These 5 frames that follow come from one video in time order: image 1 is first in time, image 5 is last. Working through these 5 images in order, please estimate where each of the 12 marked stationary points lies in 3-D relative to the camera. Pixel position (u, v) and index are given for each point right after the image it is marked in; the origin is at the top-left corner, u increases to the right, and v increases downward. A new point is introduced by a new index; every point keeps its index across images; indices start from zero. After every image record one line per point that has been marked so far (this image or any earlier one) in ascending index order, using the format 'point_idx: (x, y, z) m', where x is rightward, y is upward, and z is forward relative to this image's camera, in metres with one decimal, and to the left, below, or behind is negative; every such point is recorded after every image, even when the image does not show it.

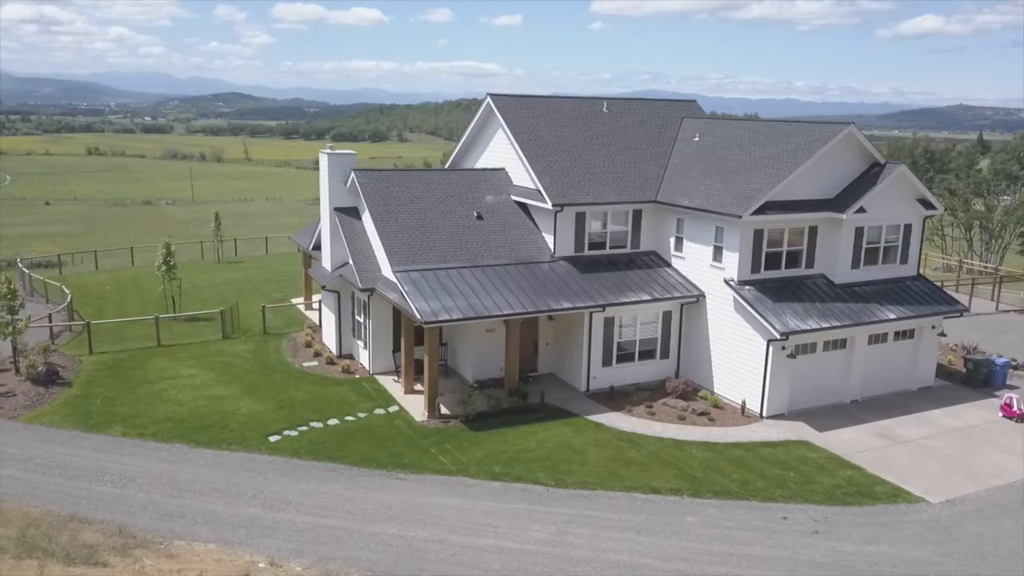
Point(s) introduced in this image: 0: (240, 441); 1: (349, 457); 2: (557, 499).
0: (-7.0, -3.9, +19.9) m
1: (-4.0, -4.2, +19.1) m
2: (+1.0, -4.7, +17.3) m
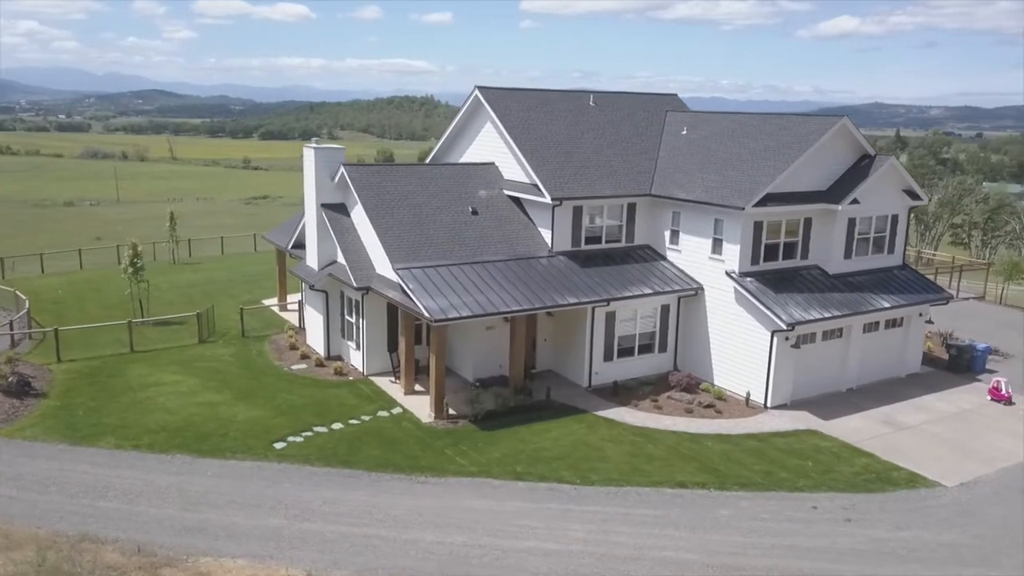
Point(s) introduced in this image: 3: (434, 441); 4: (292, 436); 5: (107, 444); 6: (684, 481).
0: (-6.6, -4.0, +19.0) m
1: (-3.5, -4.1, +18.4) m
2: (+1.7, -4.6, +17.0) m
3: (-2.0, -3.9, +19.7) m
4: (-5.6, -3.8, +19.8) m
5: (-10.0, -3.8, +19.0) m
6: (+4.0, -4.5, +17.9) m
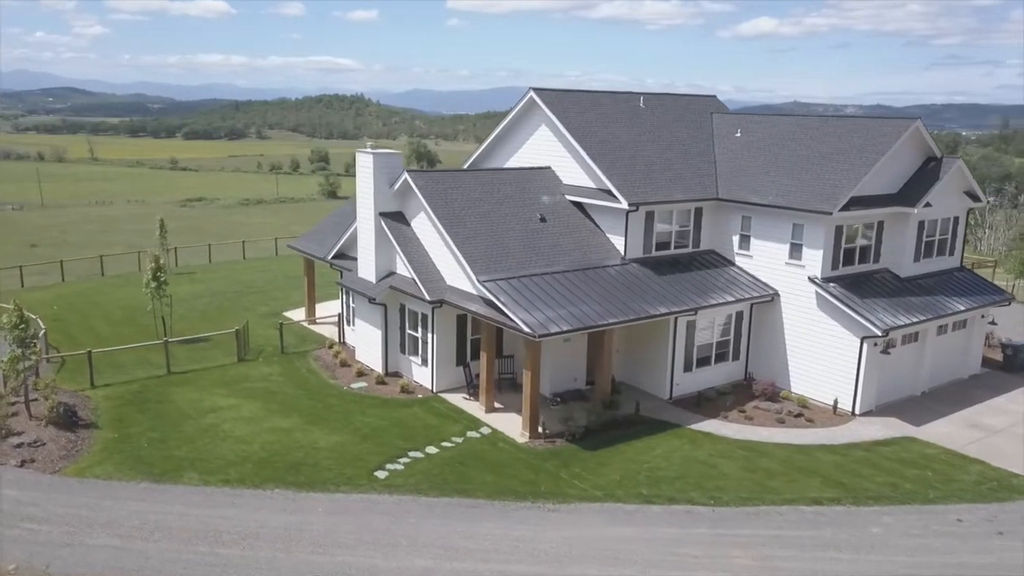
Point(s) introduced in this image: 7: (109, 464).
0: (-3.8, -4.4, +17.6) m
1: (-0.7, -4.5, +17.2) m
2: (+4.6, -4.9, +16.3) m
3: (+0.7, -4.2, +18.6) m
4: (-2.9, -4.2, +18.5) m
5: (-7.2, -4.3, +17.4) m
6: (+6.8, -4.7, +17.3) m
7: (-9.4, -4.1, +18.0) m
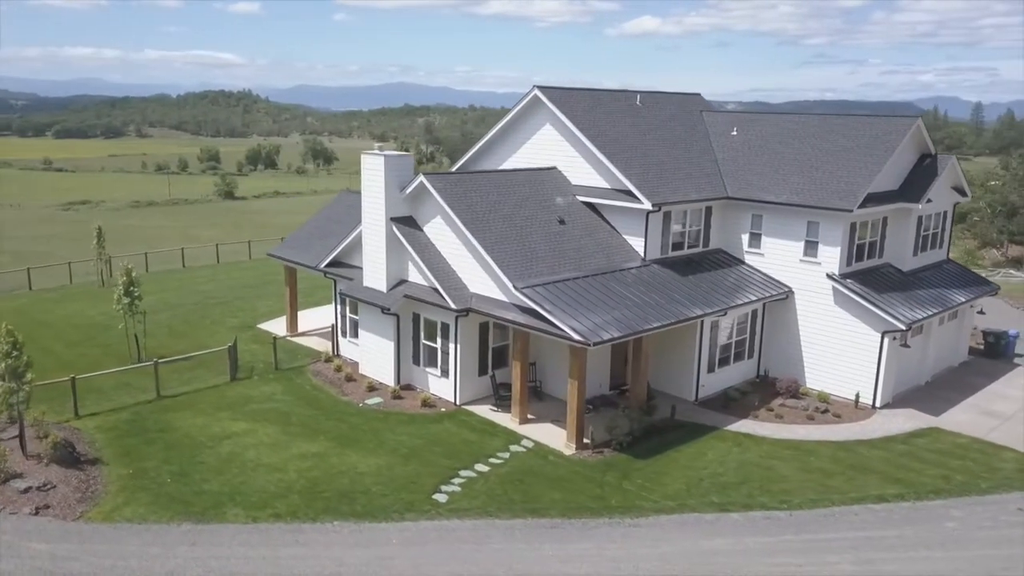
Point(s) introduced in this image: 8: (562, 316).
0: (-2.2, -4.6, +16.4) m
1: (+0.8, -4.7, +16.5) m
2: (+6.2, -4.9, +16.1) m
3: (+2.1, -4.4, +18.0) m
4: (-1.5, -4.4, +17.4) m
5: (-5.6, -4.7, +15.8) m
6: (+8.3, -4.7, +17.4) m
7: (-7.9, -4.5, +16.1) m
8: (+1.1, -0.7, +19.2) m
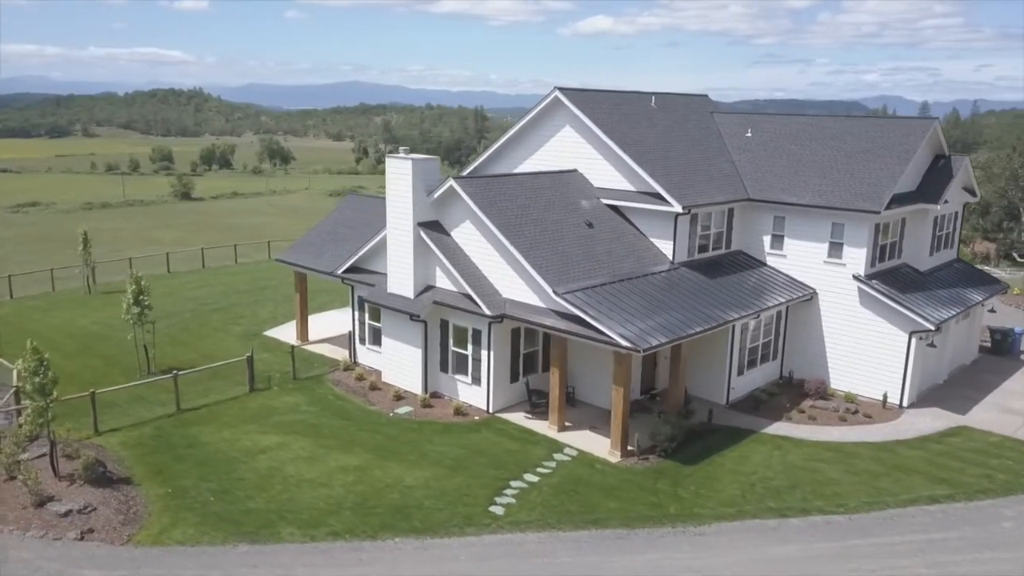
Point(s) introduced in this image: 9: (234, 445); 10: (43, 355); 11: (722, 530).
0: (-1.0, -4.8, +16.0) m
1: (+2.1, -4.8, +16.2) m
2: (+7.5, -5.0, +16.2) m
3: (+3.3, -4.5, +17.8) m
4: (-0.3, -4.6, +17.1) m
5: (-4.3, -4.9, +15.2) m
6: (+9.5, -4.7, +17.6) m
7: (-6.6, -4.8, +15.5) m
8: (+2.2, -0.8, +19.0) m
9: (-7.1, -4.0, +19.7) m
10: (-10.4, -1.5, +17.1) m
11: (+4.3, -5.0, +15.9) m
